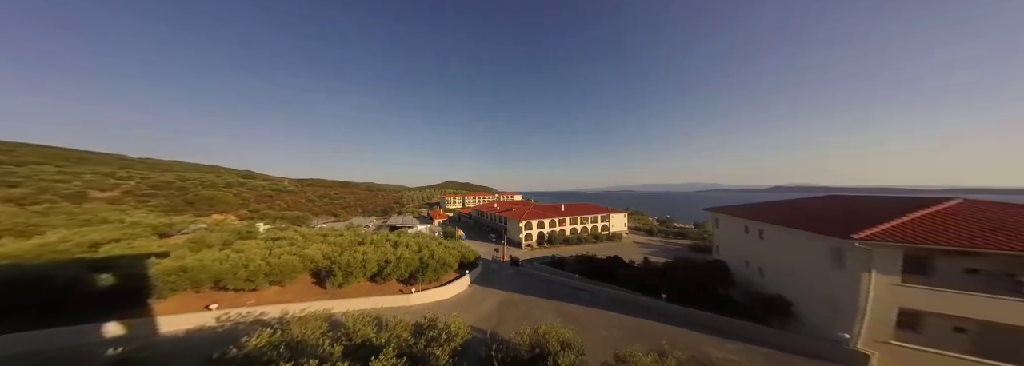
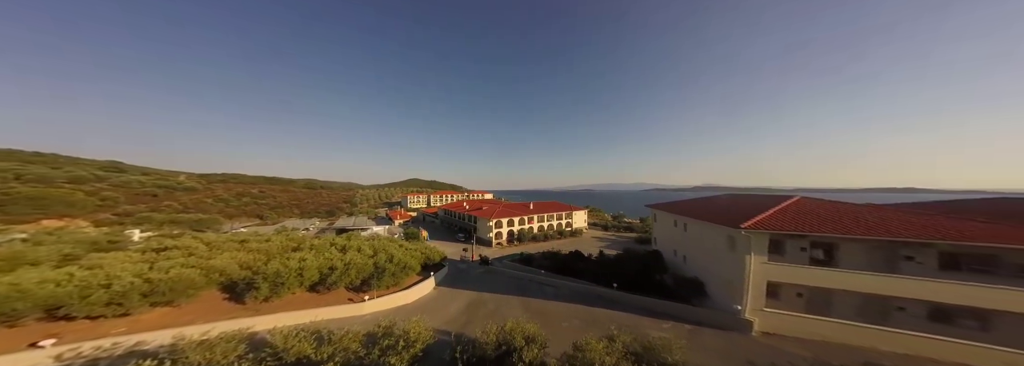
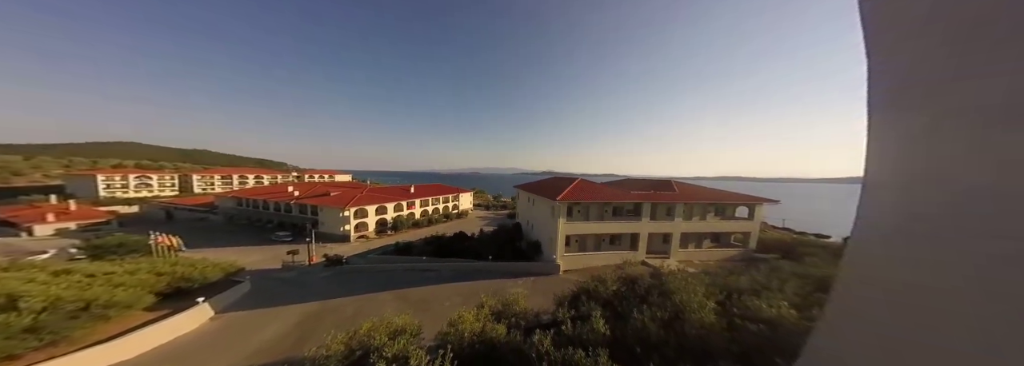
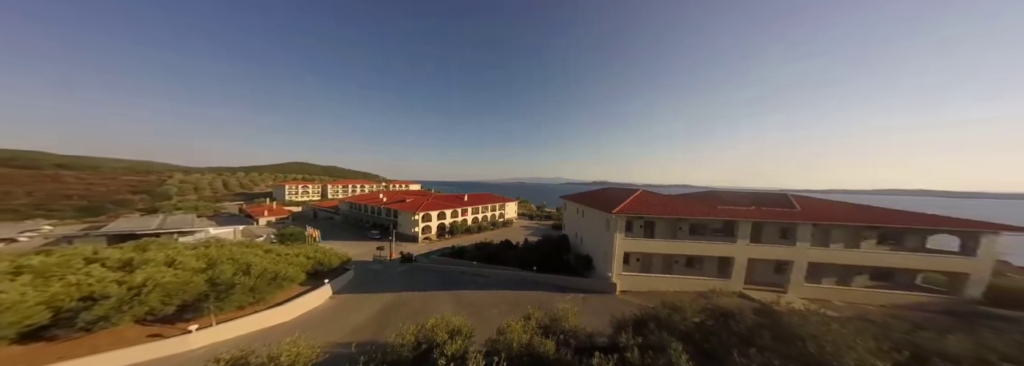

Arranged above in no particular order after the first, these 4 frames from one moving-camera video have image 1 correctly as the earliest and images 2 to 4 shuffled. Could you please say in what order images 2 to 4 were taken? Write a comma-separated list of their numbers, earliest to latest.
2, 4, 3
